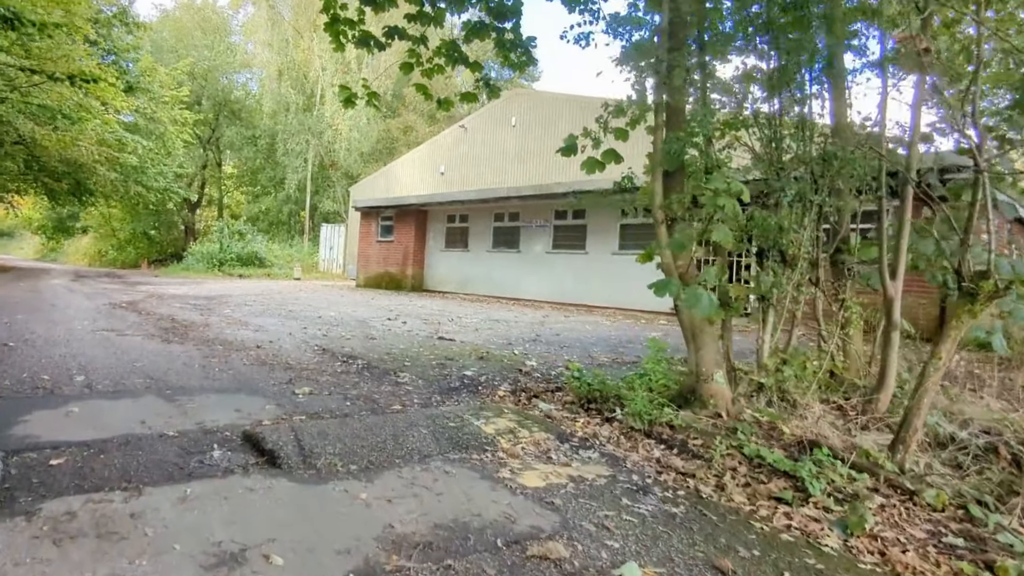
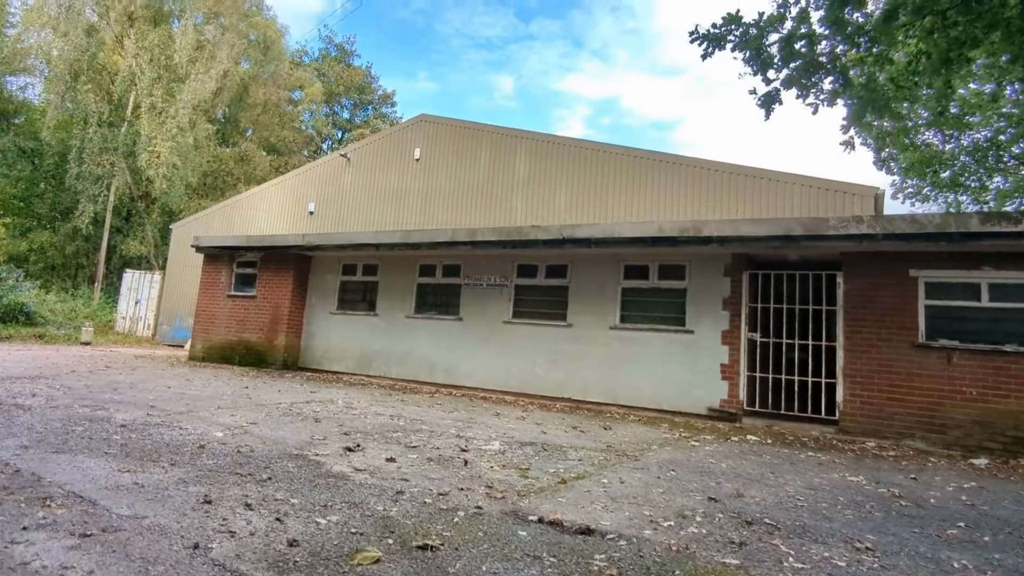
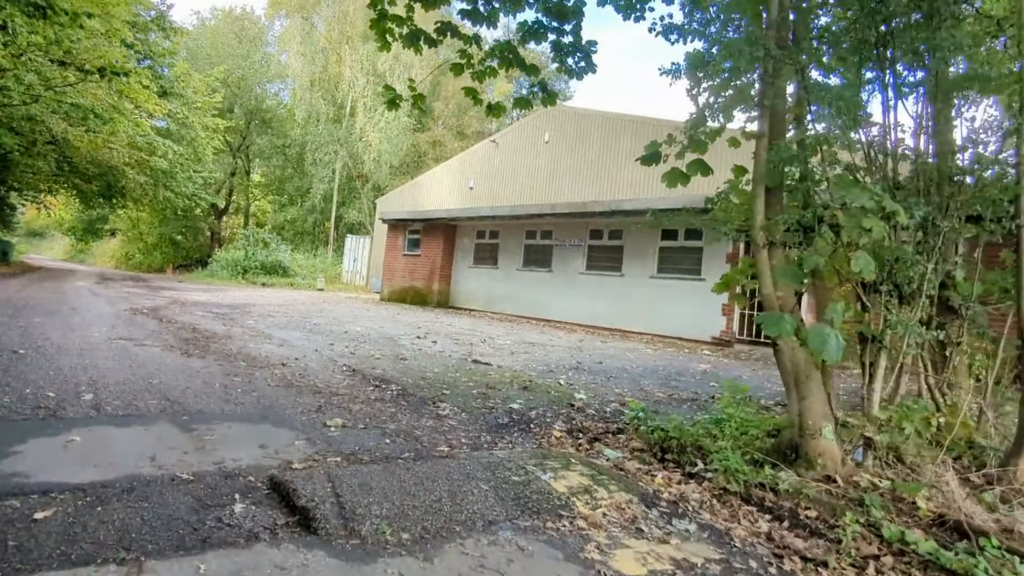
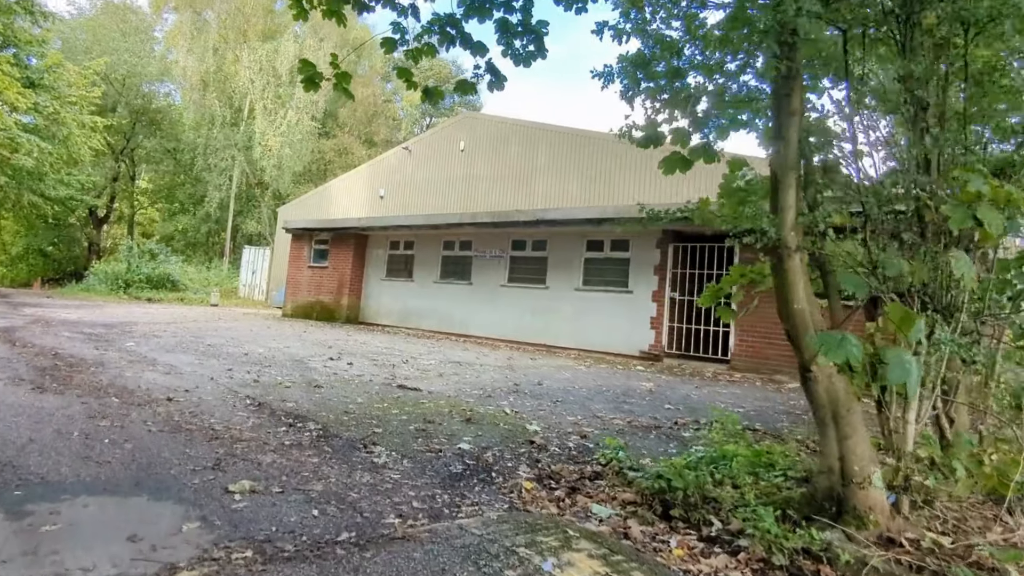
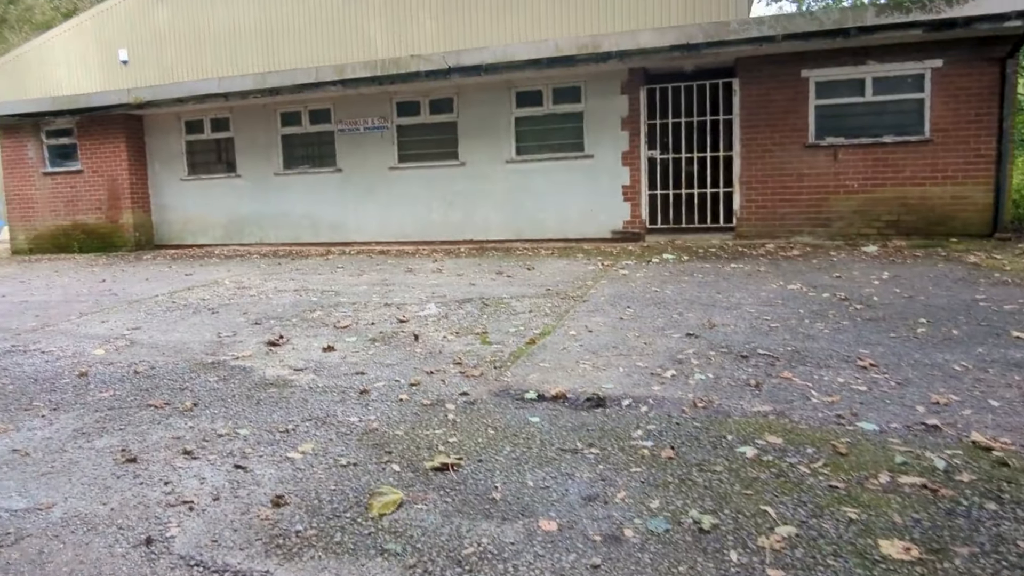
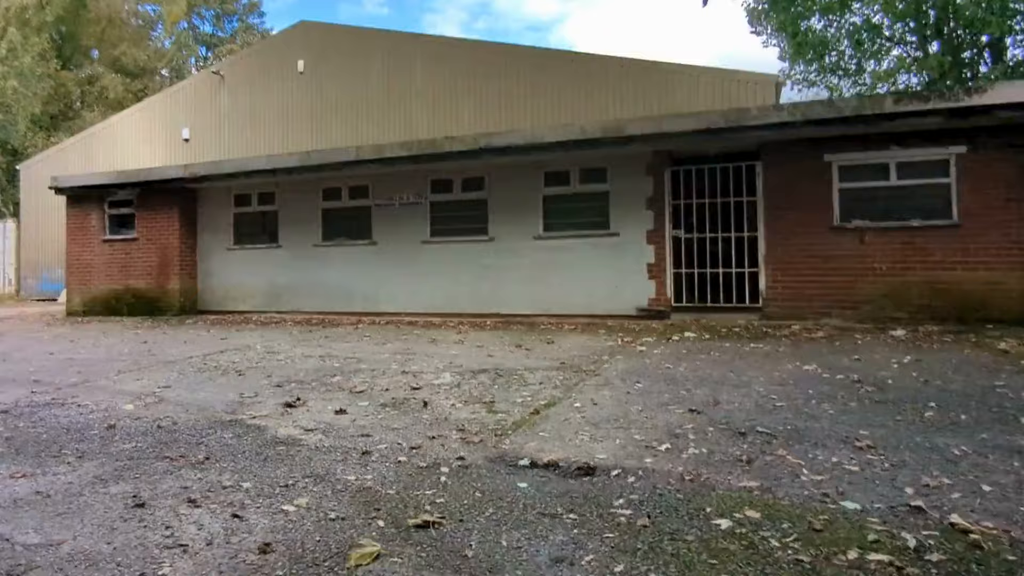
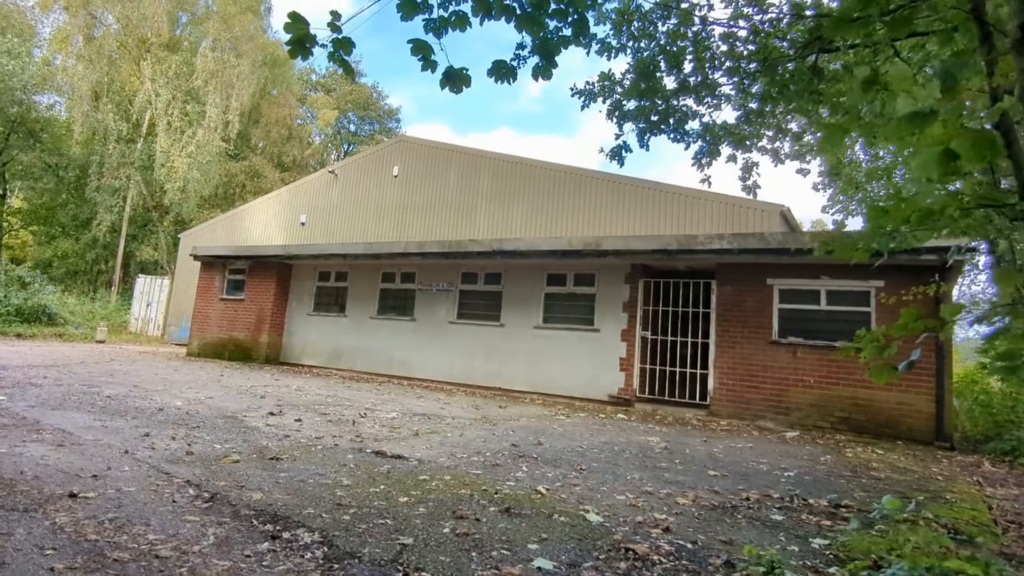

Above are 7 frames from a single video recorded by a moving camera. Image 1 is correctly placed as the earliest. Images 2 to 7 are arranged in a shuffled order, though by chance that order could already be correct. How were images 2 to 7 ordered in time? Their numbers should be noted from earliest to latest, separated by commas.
3, 4, 7, 2, 6, 5
